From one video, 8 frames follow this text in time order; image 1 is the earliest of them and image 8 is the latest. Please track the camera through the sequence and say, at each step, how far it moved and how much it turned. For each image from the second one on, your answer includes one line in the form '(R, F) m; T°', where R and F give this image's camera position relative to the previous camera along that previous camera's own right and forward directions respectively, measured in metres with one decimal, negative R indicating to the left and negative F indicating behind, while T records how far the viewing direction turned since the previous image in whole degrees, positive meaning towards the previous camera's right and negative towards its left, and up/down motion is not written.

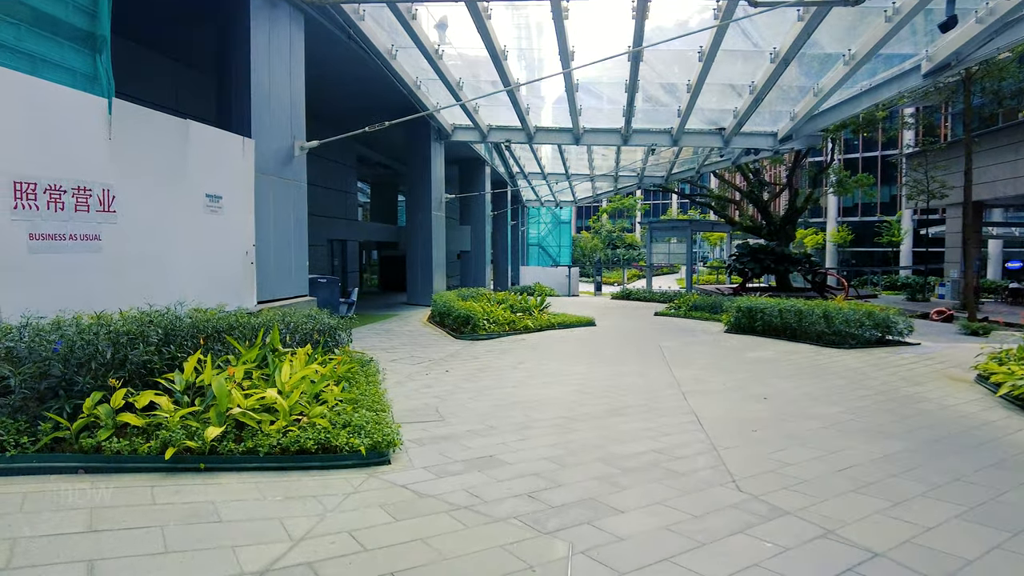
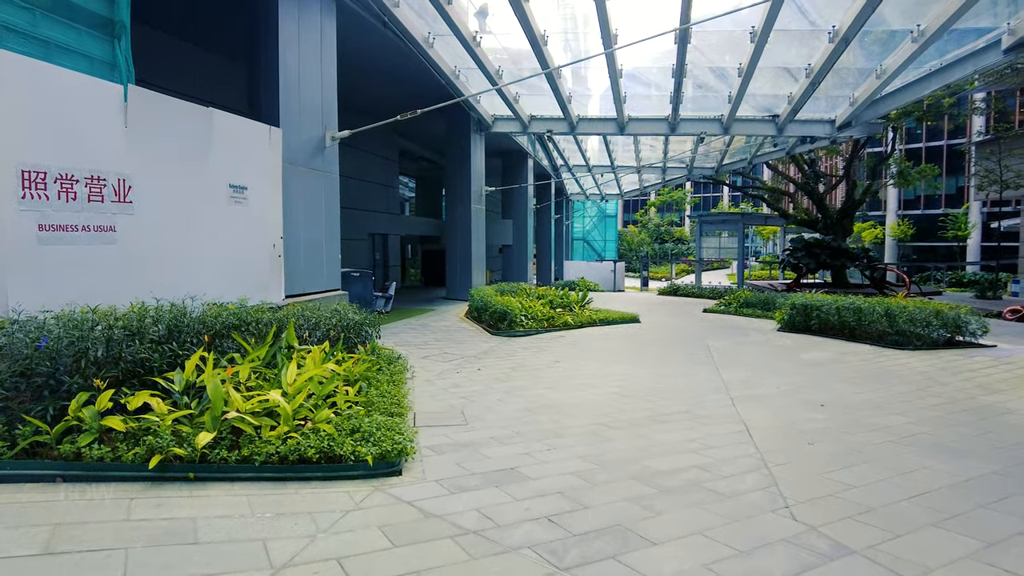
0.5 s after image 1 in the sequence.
(+0.1, +0.5) m; -4°
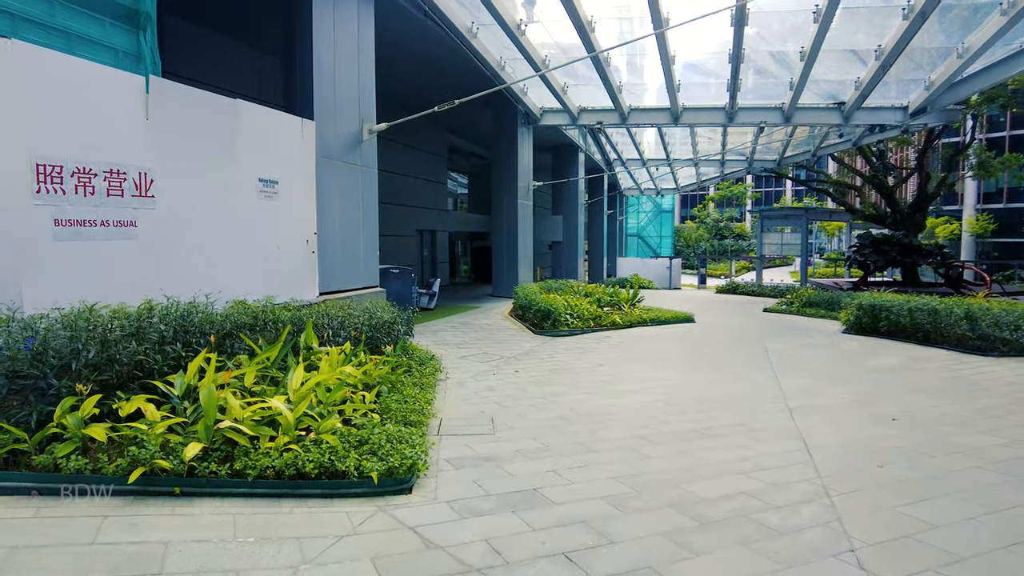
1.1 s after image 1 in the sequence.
(+0.2, +0.4) m; -5°
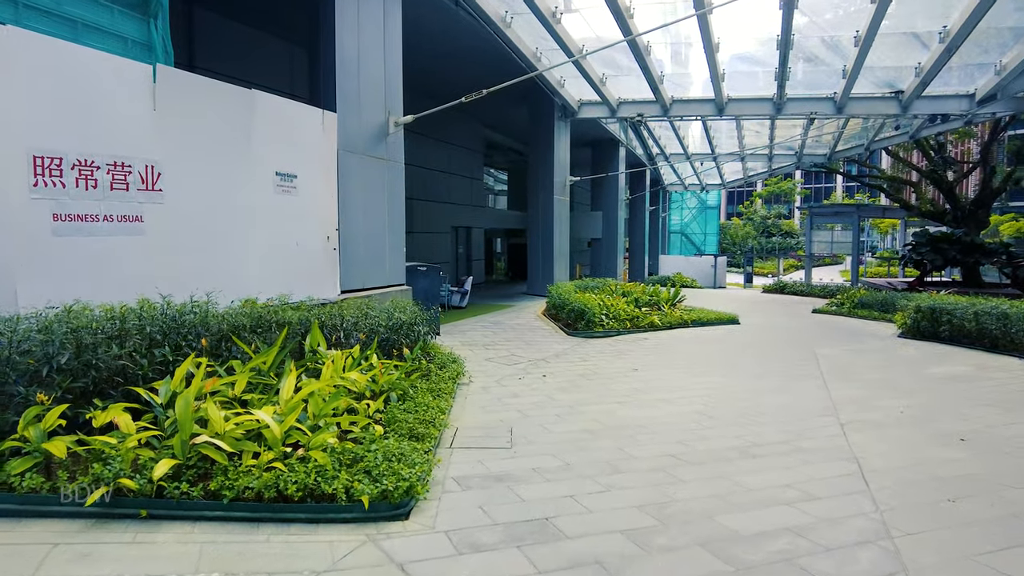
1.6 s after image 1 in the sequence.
(+0.2, +0.4) m; -4°
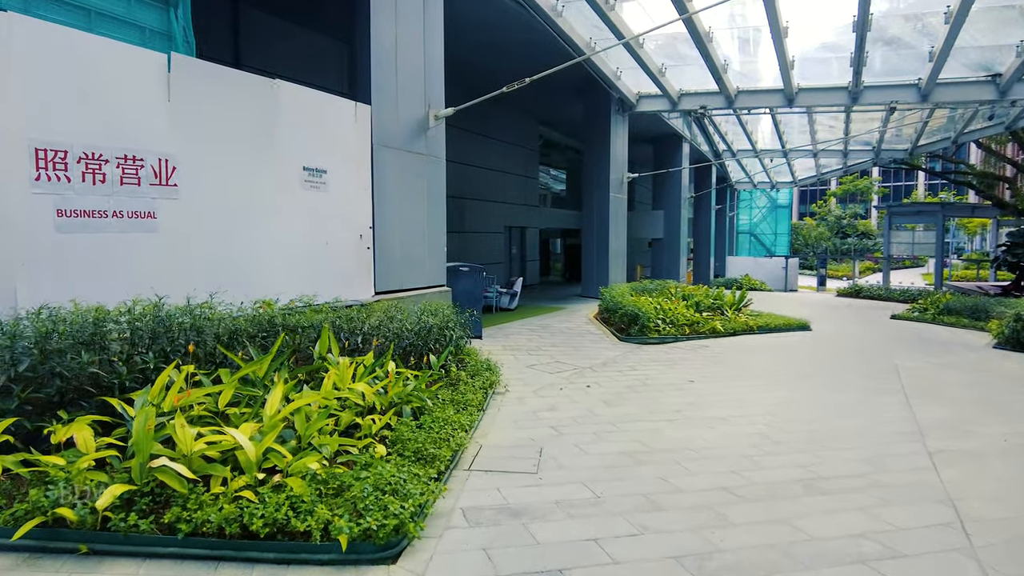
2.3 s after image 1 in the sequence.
(+0.2, +0.6) m; -5°
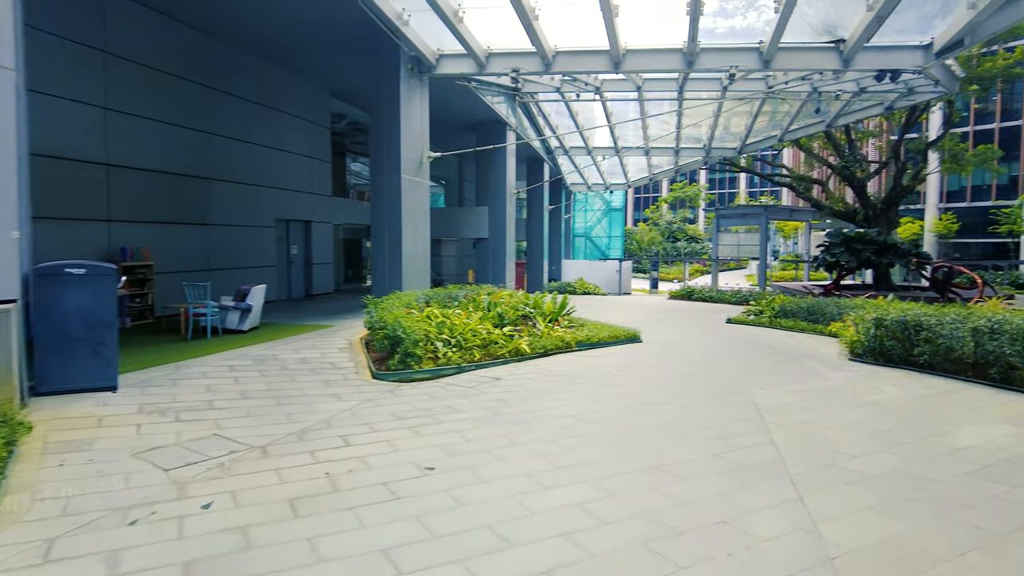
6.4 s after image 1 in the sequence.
(+1.6, +3.3) m; +13°
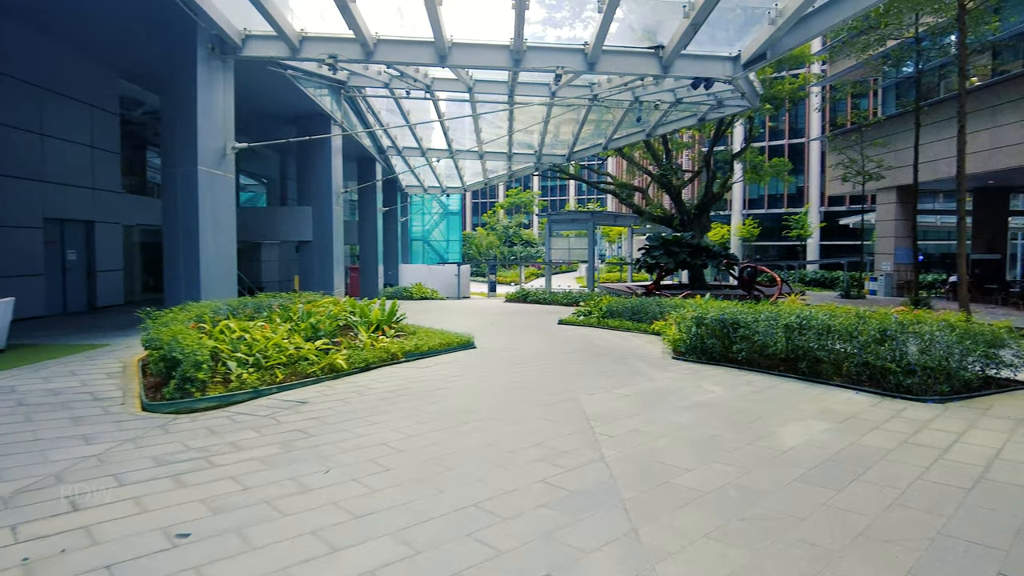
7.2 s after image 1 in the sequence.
(+0.3, +0.6) m; +14°
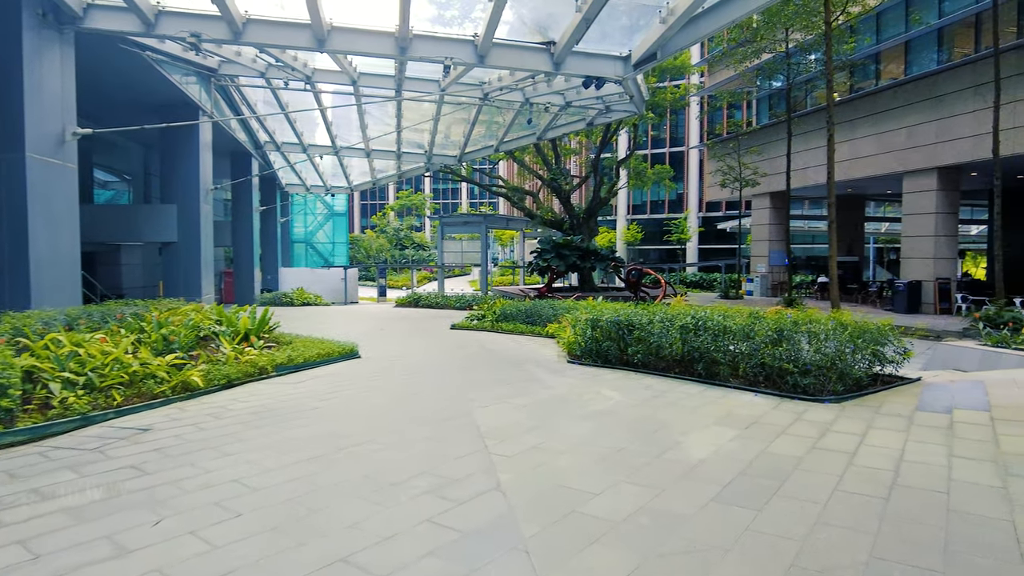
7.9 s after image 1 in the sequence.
(+0.1, +0.6) m; +9°
